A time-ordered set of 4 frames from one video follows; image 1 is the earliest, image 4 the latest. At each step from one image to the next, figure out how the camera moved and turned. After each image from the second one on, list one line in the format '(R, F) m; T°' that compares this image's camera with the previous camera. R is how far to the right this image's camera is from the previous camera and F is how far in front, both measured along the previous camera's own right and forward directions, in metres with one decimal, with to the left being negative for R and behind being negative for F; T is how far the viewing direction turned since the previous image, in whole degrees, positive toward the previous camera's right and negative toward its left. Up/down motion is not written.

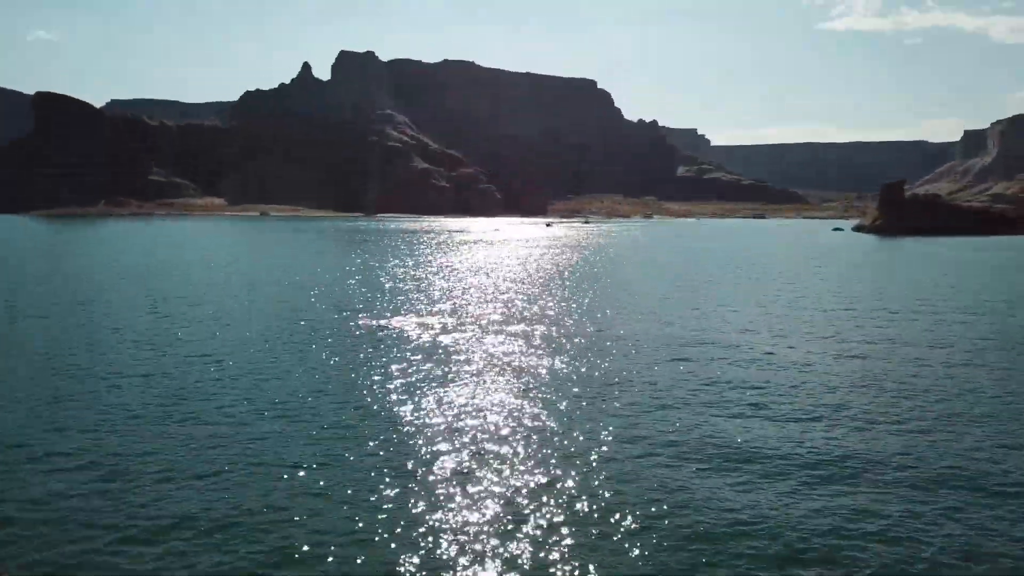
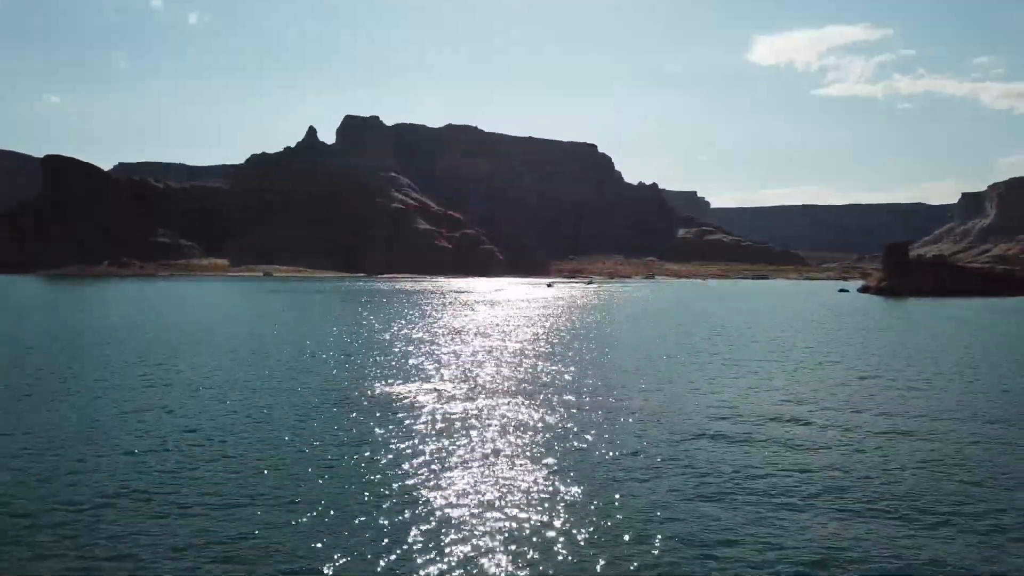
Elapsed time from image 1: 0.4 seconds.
(0.0, +0.2) m; 0°
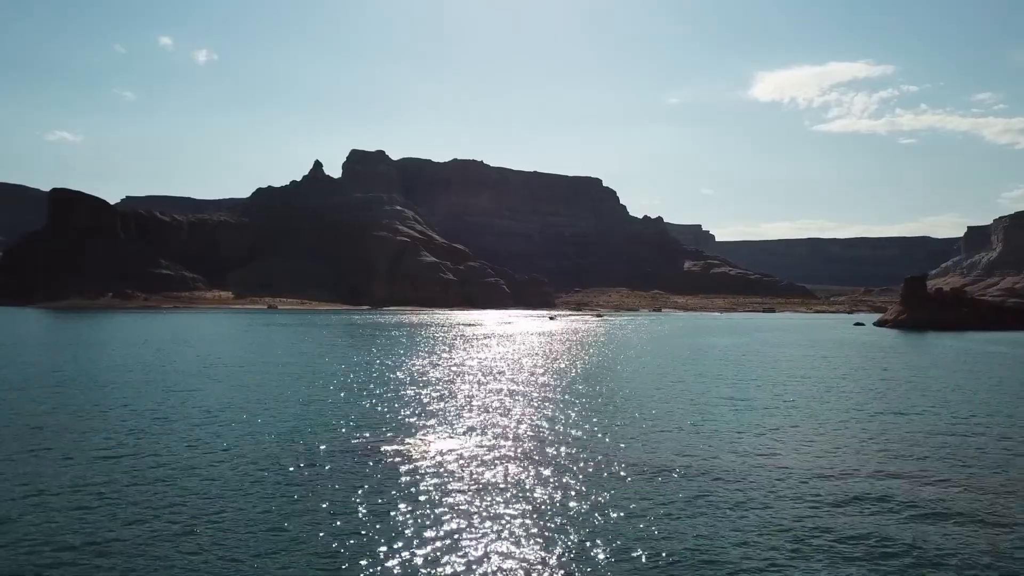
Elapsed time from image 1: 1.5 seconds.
(-0.2, +0.8) m; 0°
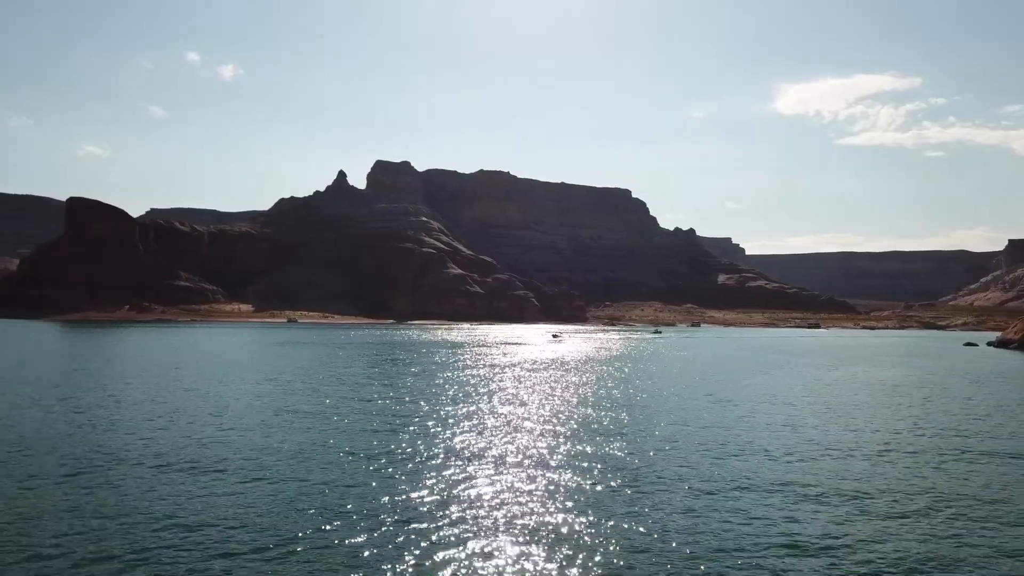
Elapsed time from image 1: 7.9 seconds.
(-1.4, +4.9) m; -2°
